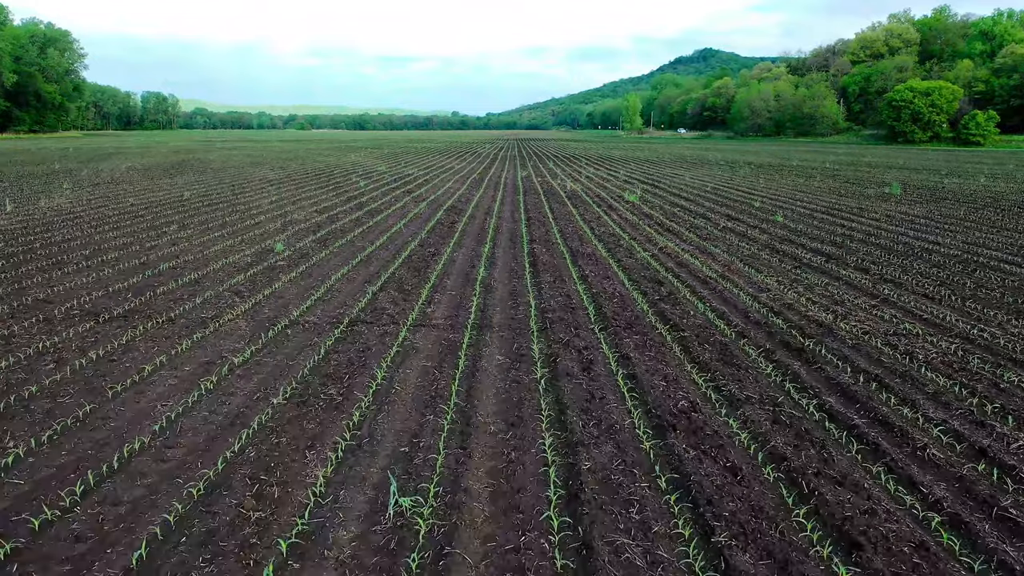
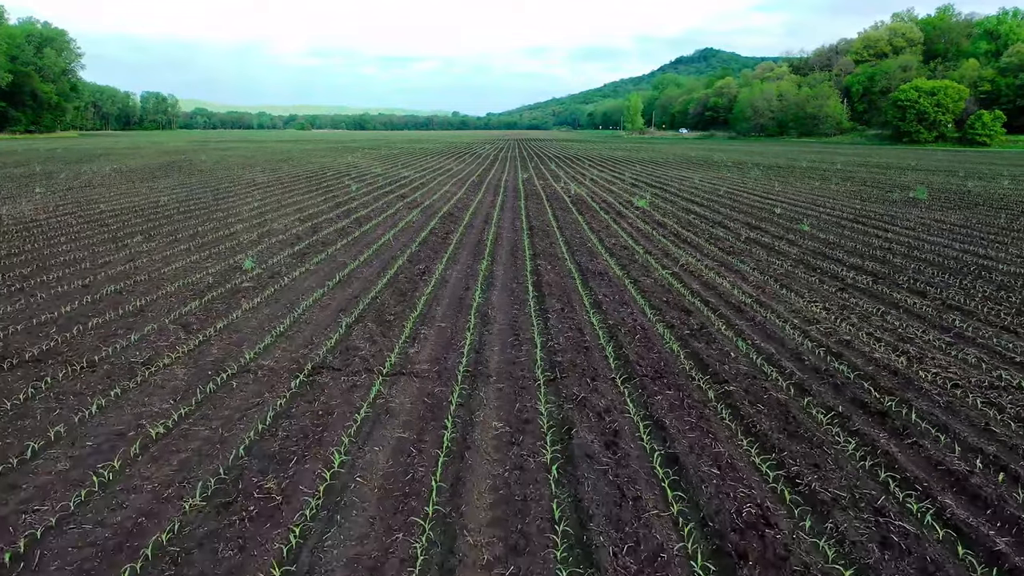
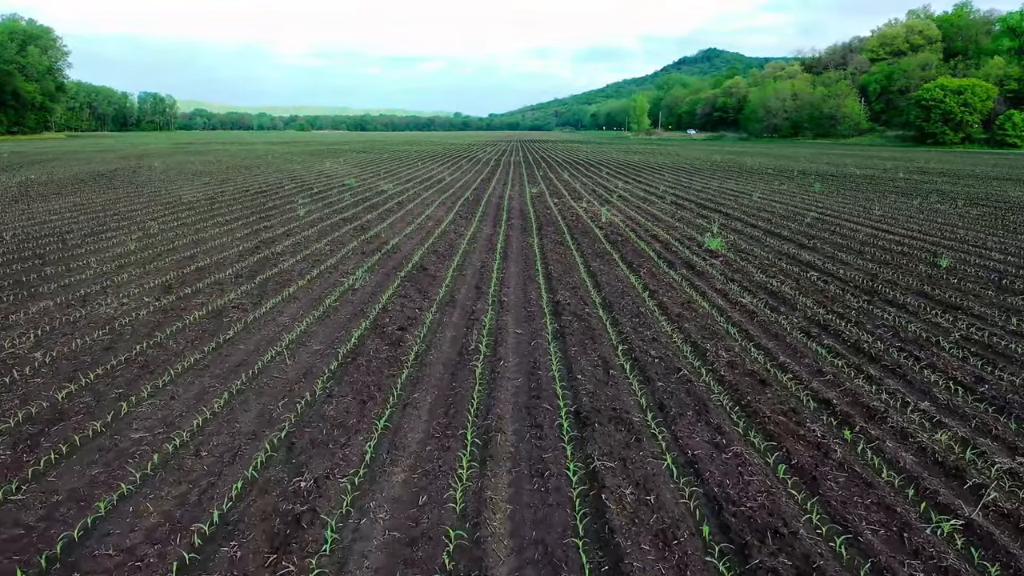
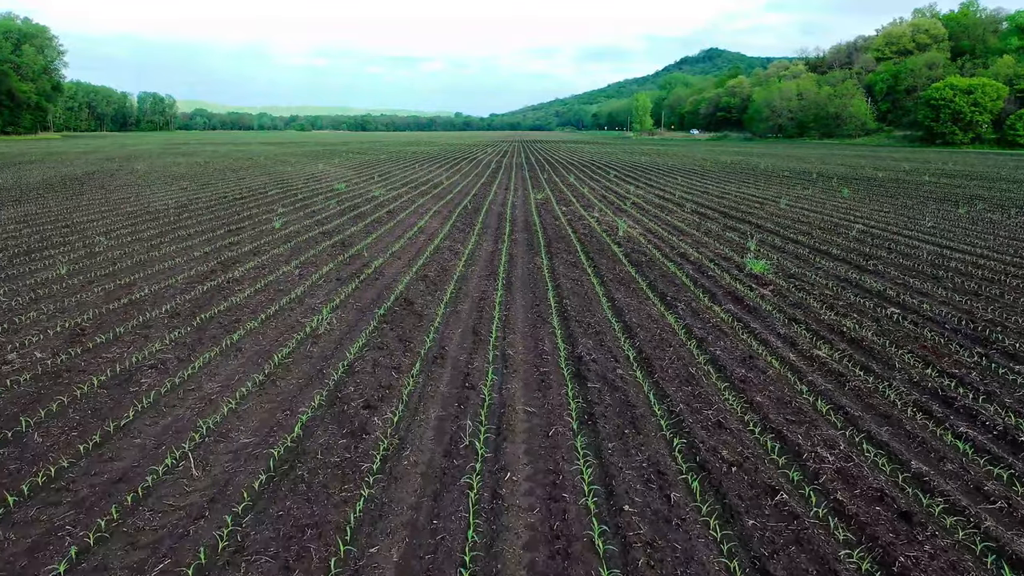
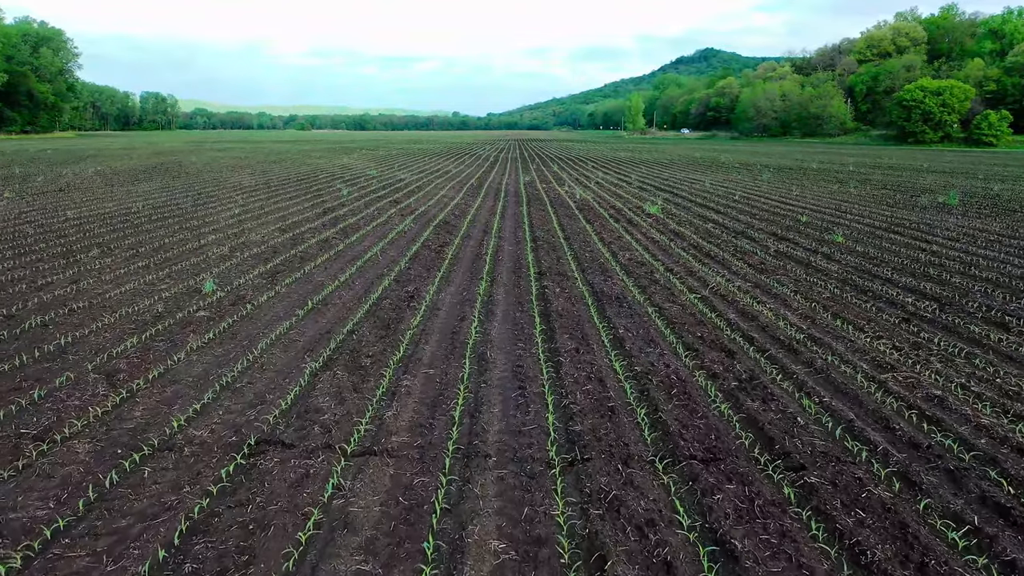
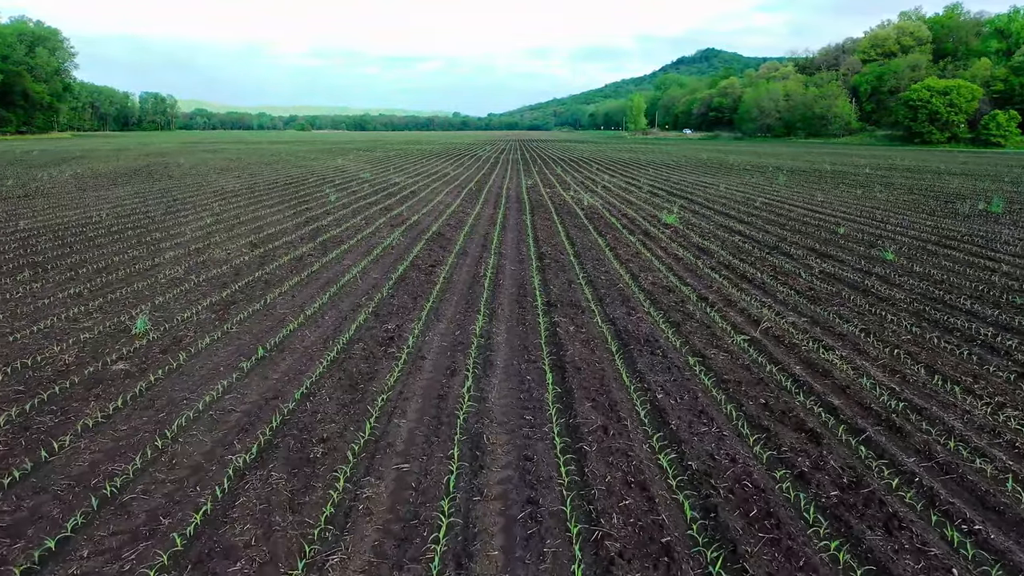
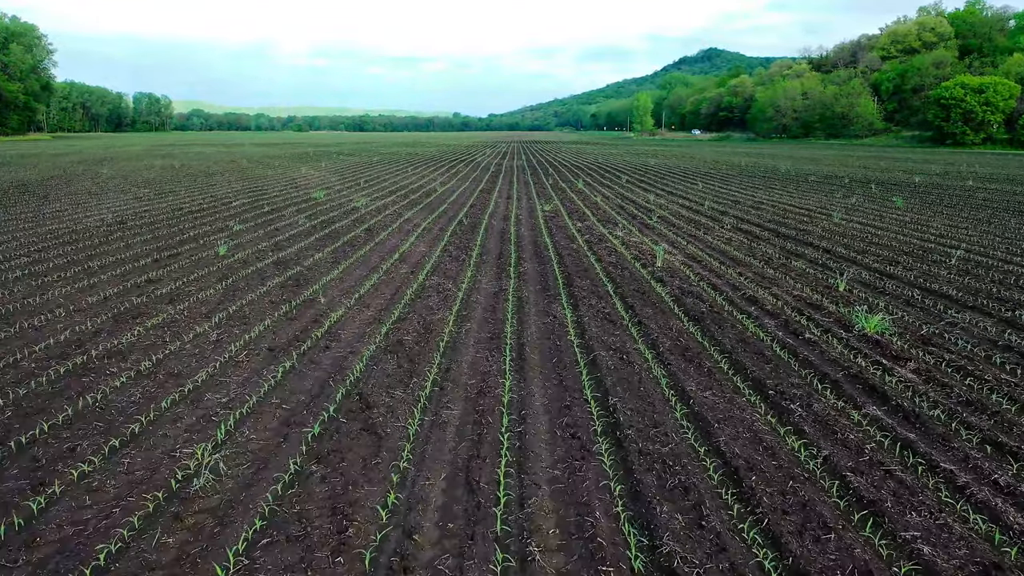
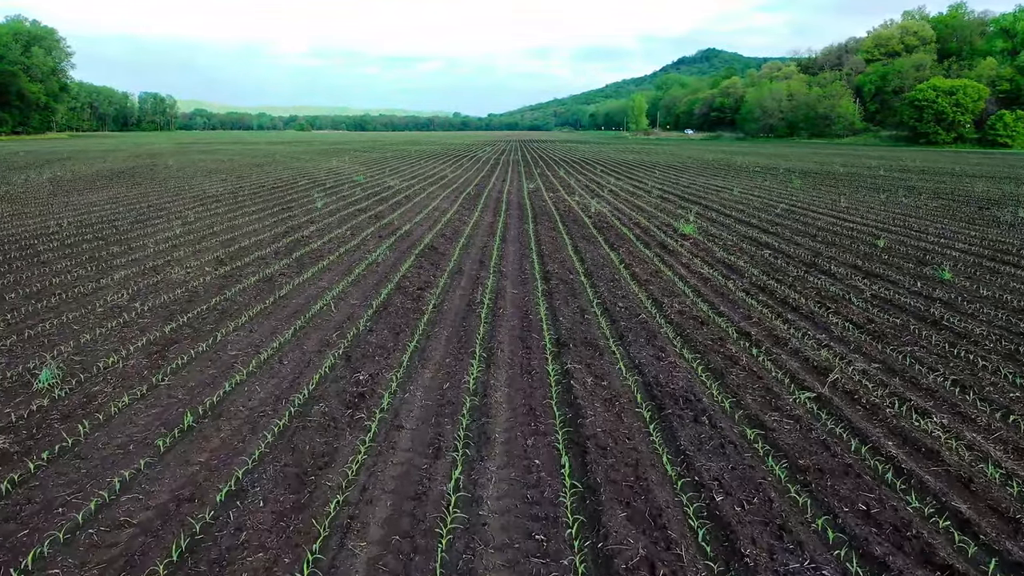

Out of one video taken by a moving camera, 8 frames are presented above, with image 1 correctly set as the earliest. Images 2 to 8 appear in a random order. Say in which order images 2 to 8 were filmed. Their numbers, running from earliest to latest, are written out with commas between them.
2, 5, 6, 8, 3, 4, 7
